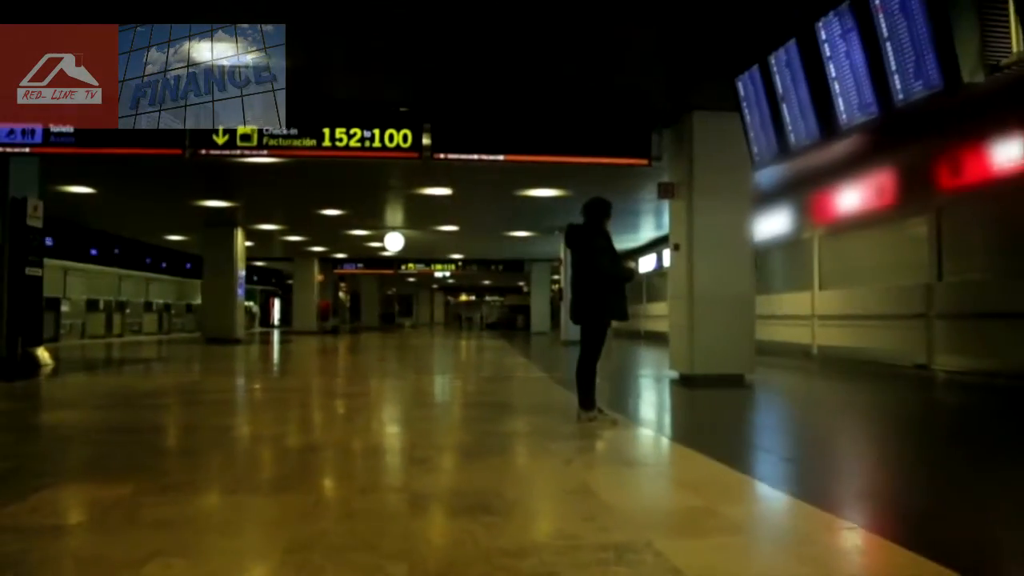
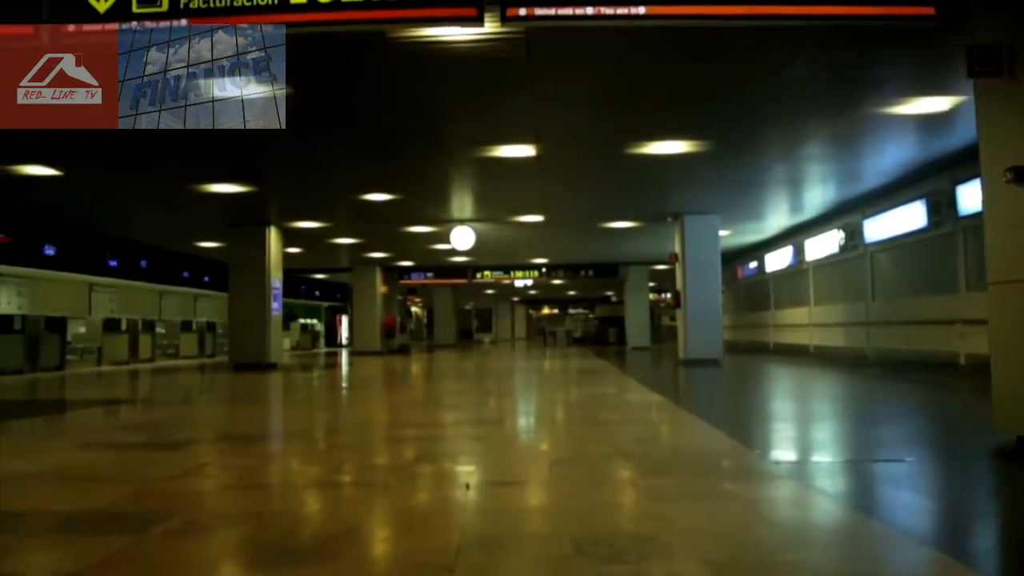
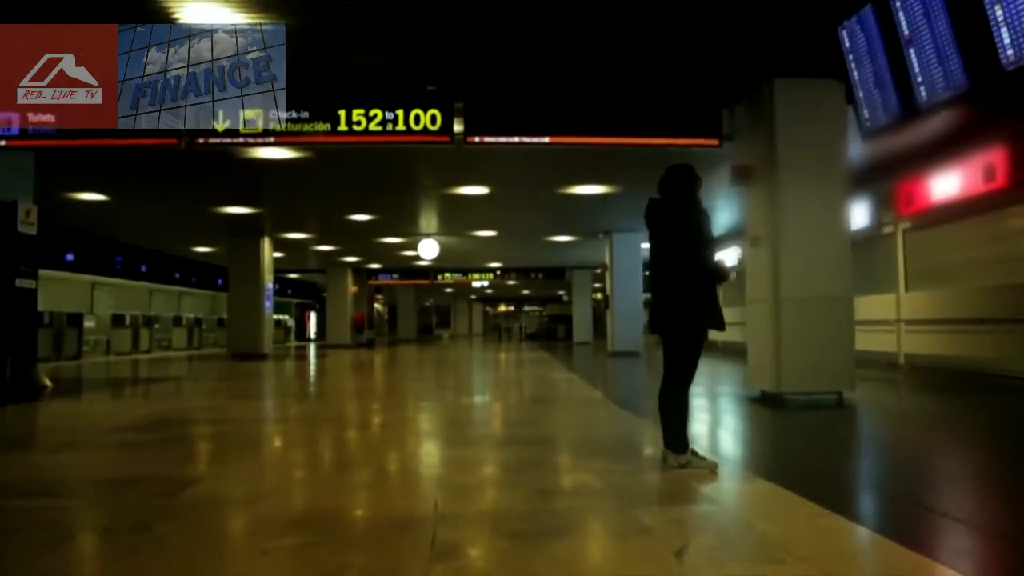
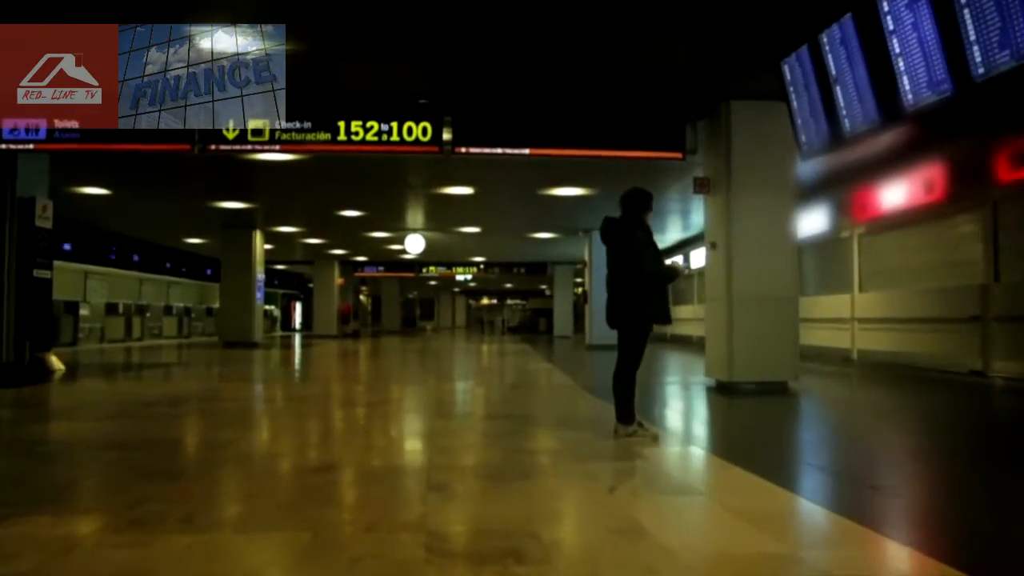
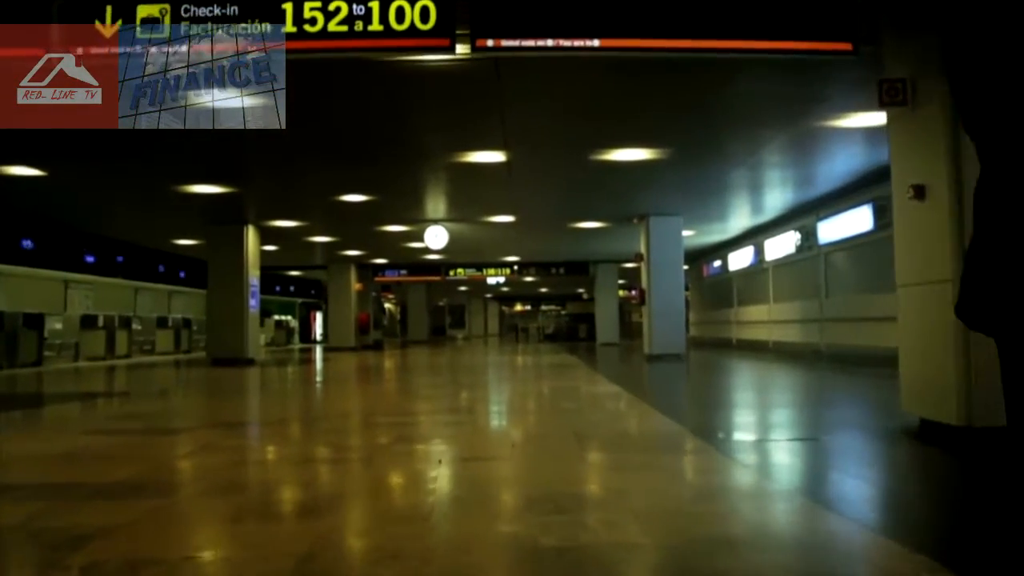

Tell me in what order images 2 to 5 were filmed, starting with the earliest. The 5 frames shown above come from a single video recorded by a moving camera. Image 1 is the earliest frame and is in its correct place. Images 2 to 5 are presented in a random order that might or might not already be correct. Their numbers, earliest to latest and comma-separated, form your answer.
4, 3, 5, 2
